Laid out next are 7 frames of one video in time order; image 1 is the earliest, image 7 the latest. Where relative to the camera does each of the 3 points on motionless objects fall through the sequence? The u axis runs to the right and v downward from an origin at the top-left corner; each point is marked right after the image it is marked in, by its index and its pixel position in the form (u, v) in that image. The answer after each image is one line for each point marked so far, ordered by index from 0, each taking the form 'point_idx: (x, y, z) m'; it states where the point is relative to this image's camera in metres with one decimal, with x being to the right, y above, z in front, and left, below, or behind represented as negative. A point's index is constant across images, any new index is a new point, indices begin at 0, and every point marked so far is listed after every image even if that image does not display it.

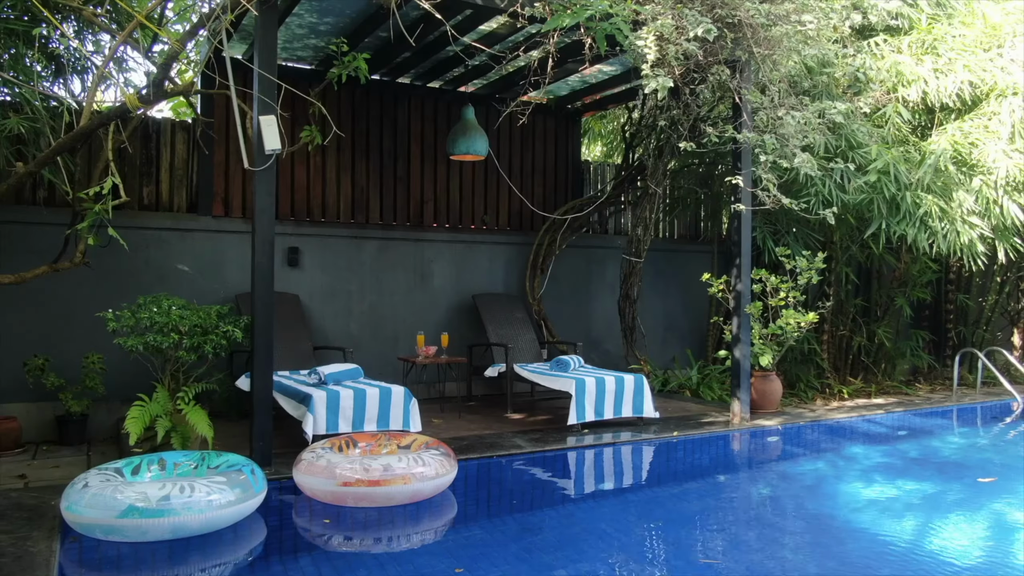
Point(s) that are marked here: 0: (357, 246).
0: (-1.4, +0.4, +6.4) m
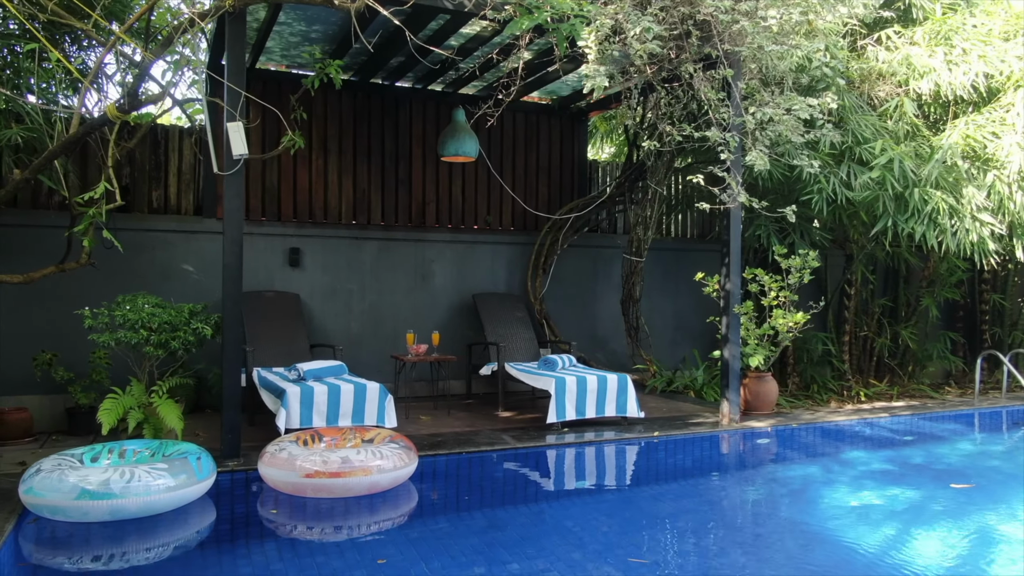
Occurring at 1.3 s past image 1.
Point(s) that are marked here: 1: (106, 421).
0: (-1.4, +0.4, +6.6) m
1: (-2.1, -0.7, +3.8) m
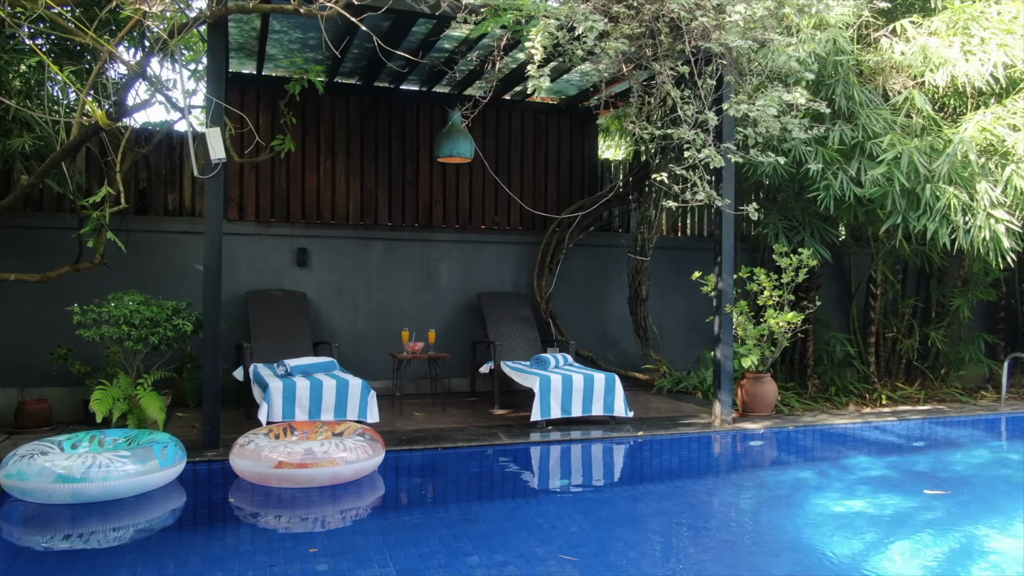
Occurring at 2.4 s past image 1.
0: (-1.4, +0.4, +6.7) m
1: (-2.3, -0.7, +4.0) m
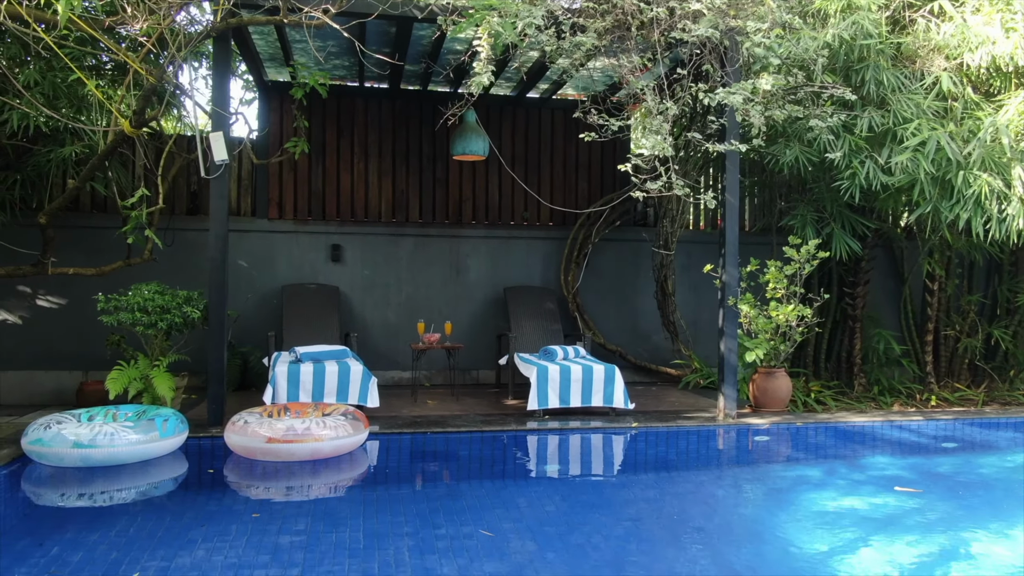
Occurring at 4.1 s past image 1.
0: (-1.1, +0.4, +7.0) m
1: (-2.4, -0.6, +4.4) m
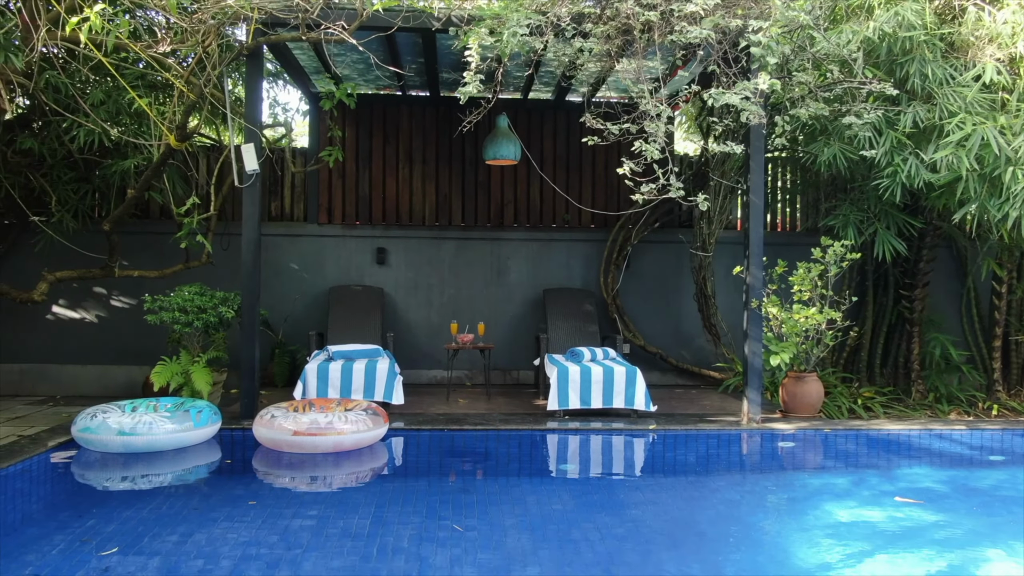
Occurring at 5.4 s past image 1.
0: (-0.7, +0.4, +7.3) m
1: (-2.3, -0.6, +4.8) m
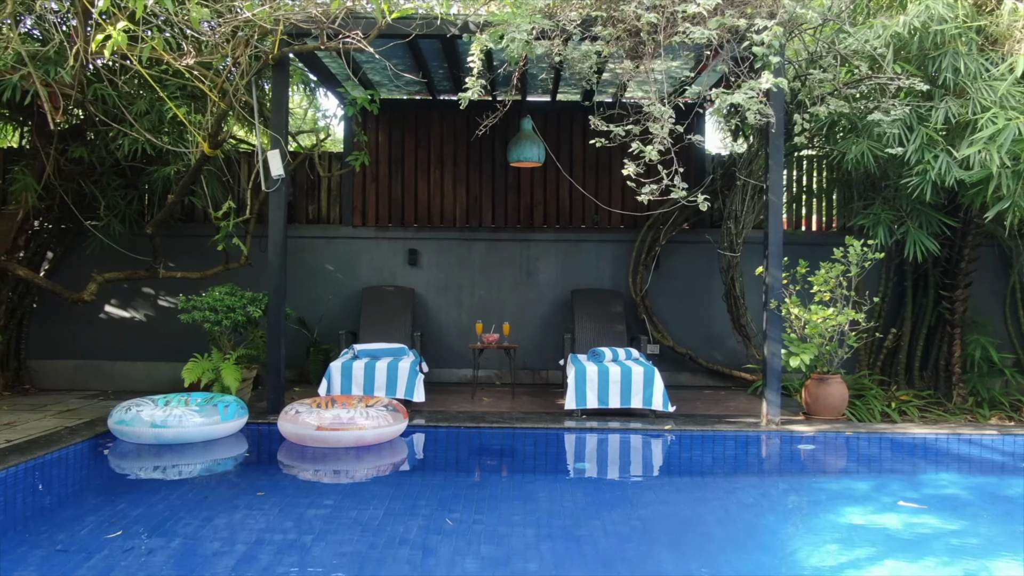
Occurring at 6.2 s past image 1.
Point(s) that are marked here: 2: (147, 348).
0: (-0.4, +0.4, +7.4) m
1: (-2.2, -0.6, +5.1) m
2: (-3.5, -0.6, +7.2) m
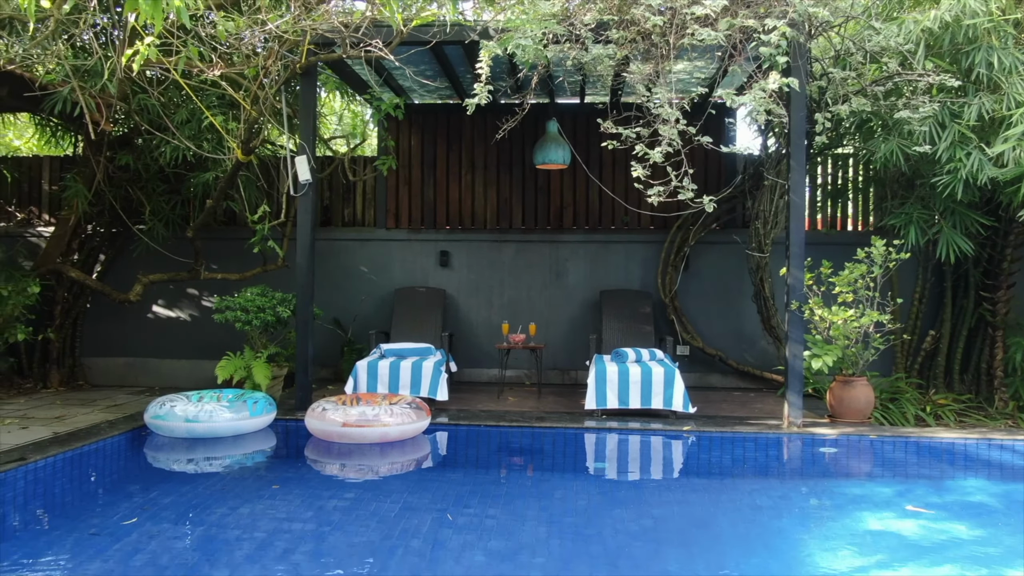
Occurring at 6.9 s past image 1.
0: (-0.2, +0.4, +7.5) m
1: (-2.1, -0.6, +5.3) m
2: (-3.2, -0.6, +7.5) m
